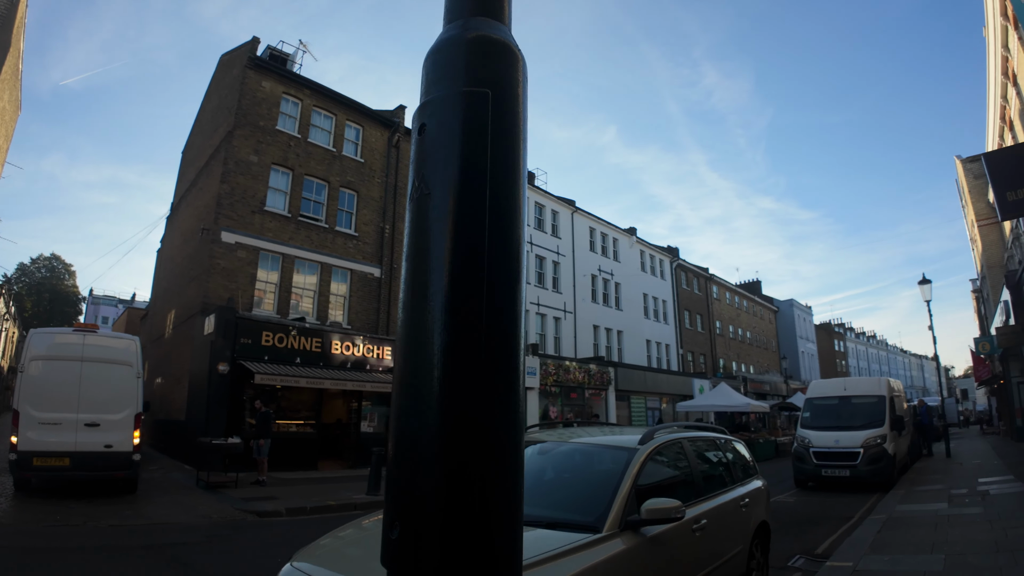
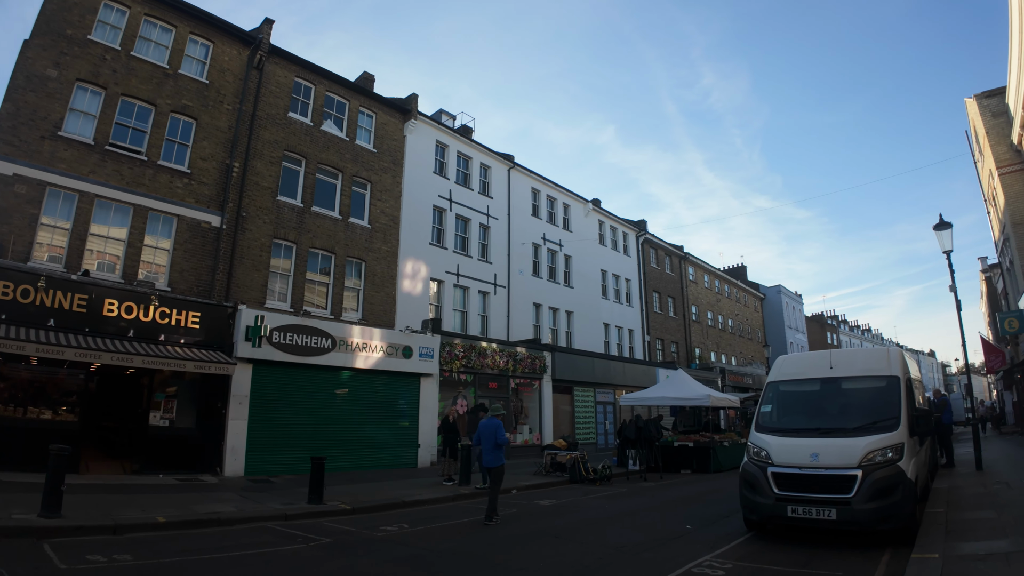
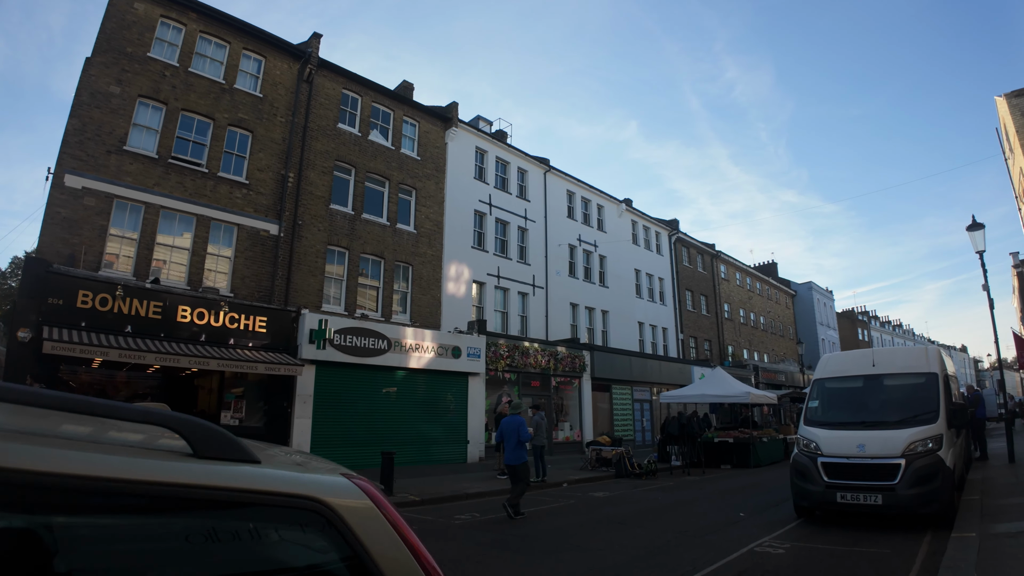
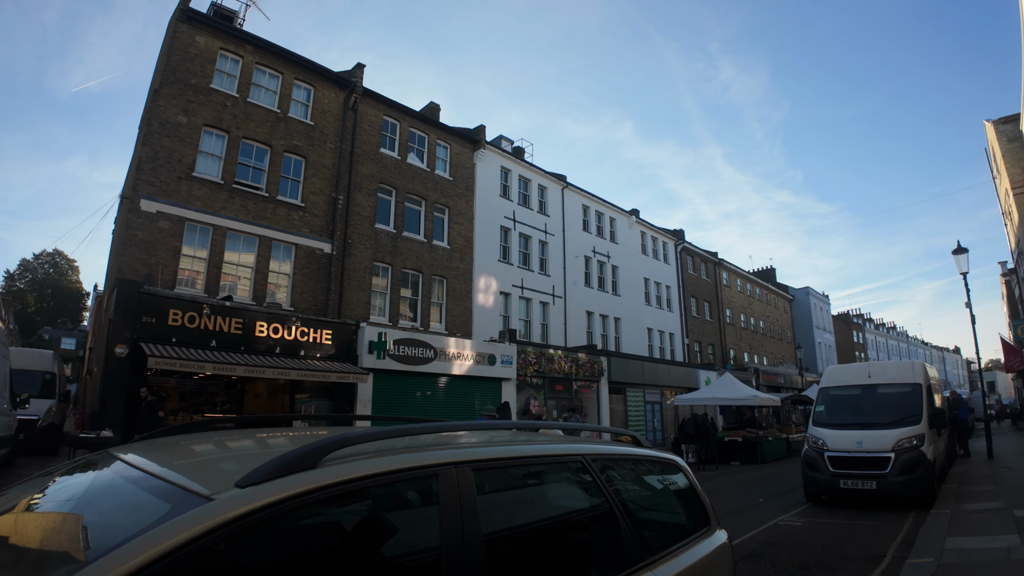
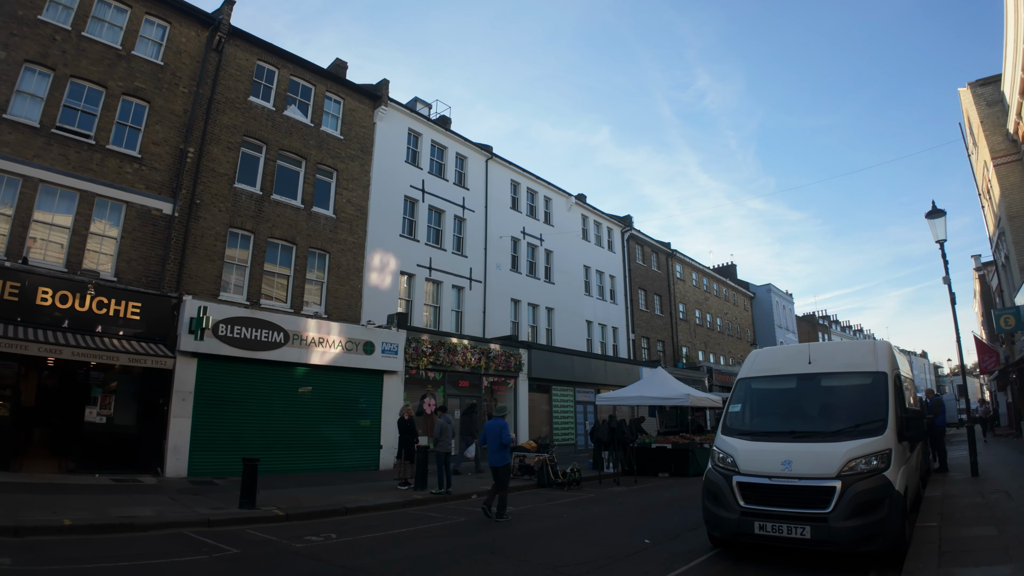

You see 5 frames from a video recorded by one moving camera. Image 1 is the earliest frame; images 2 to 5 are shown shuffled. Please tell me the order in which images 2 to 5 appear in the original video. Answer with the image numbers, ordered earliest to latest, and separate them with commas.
4, 3, 2, 5
